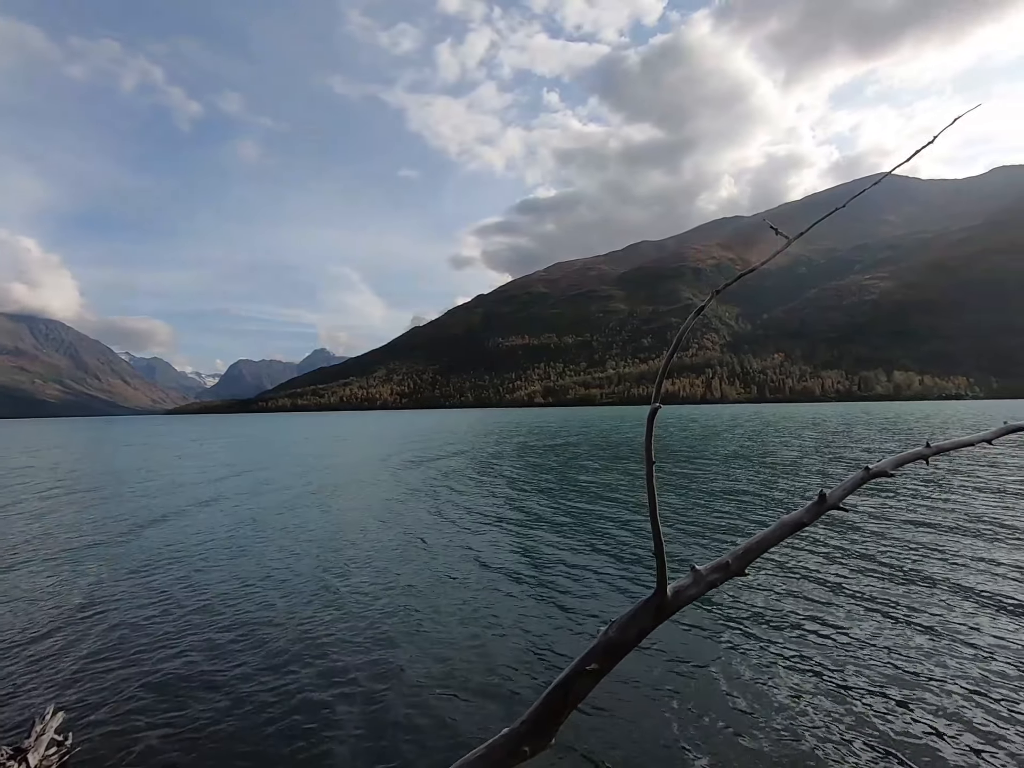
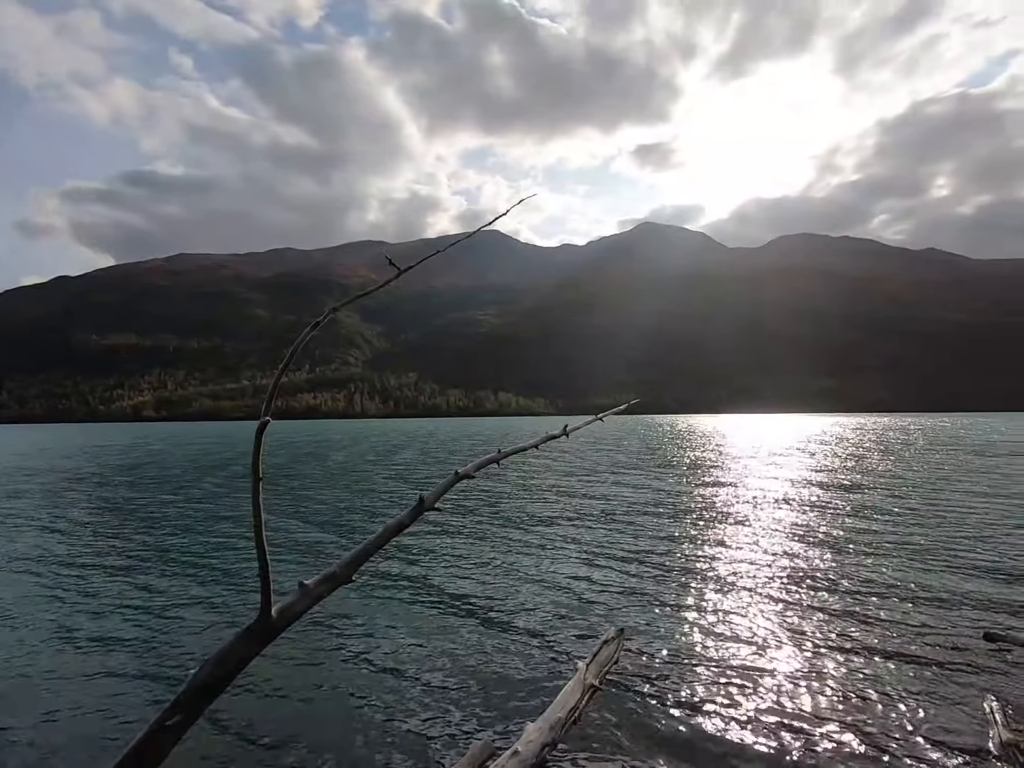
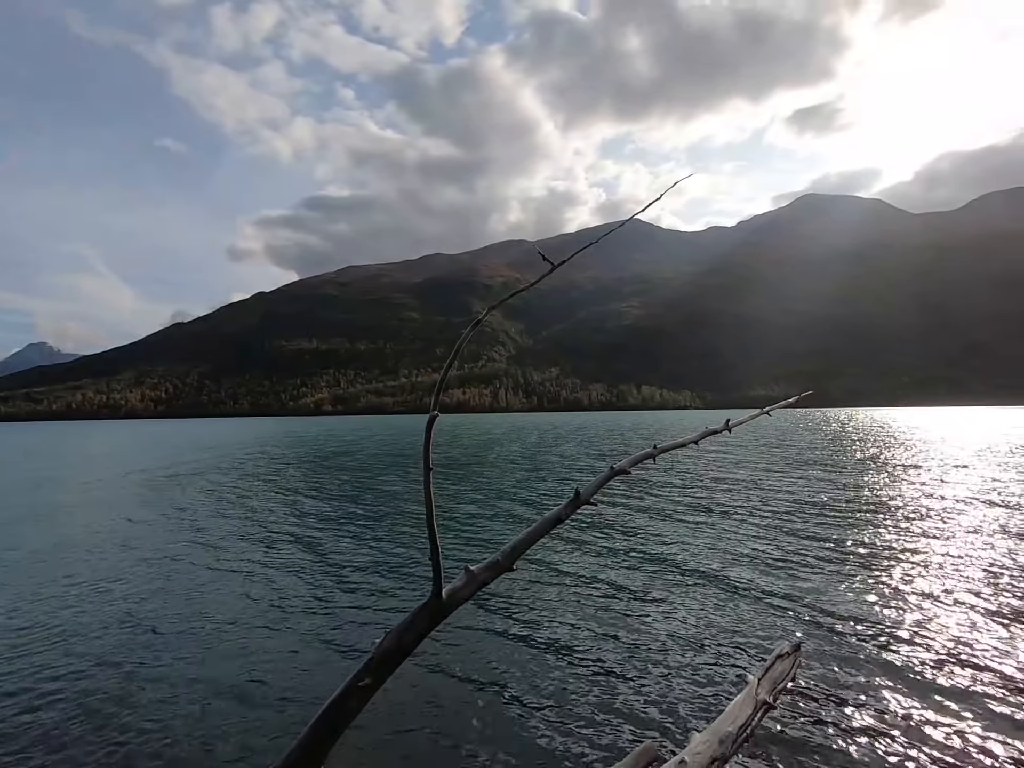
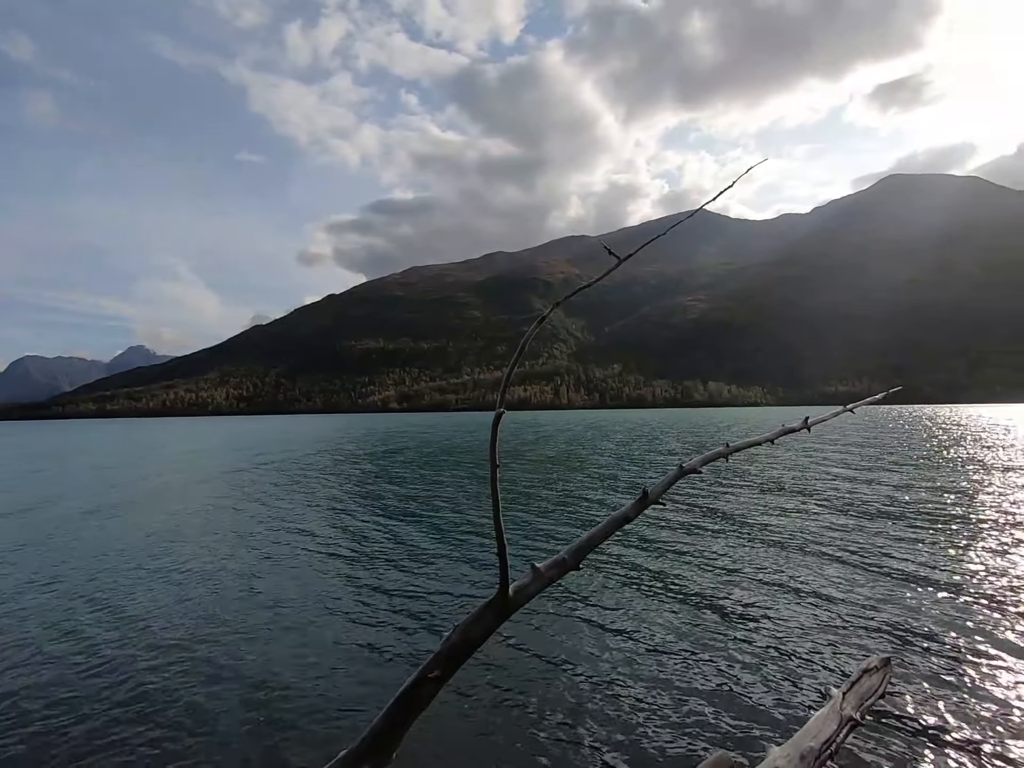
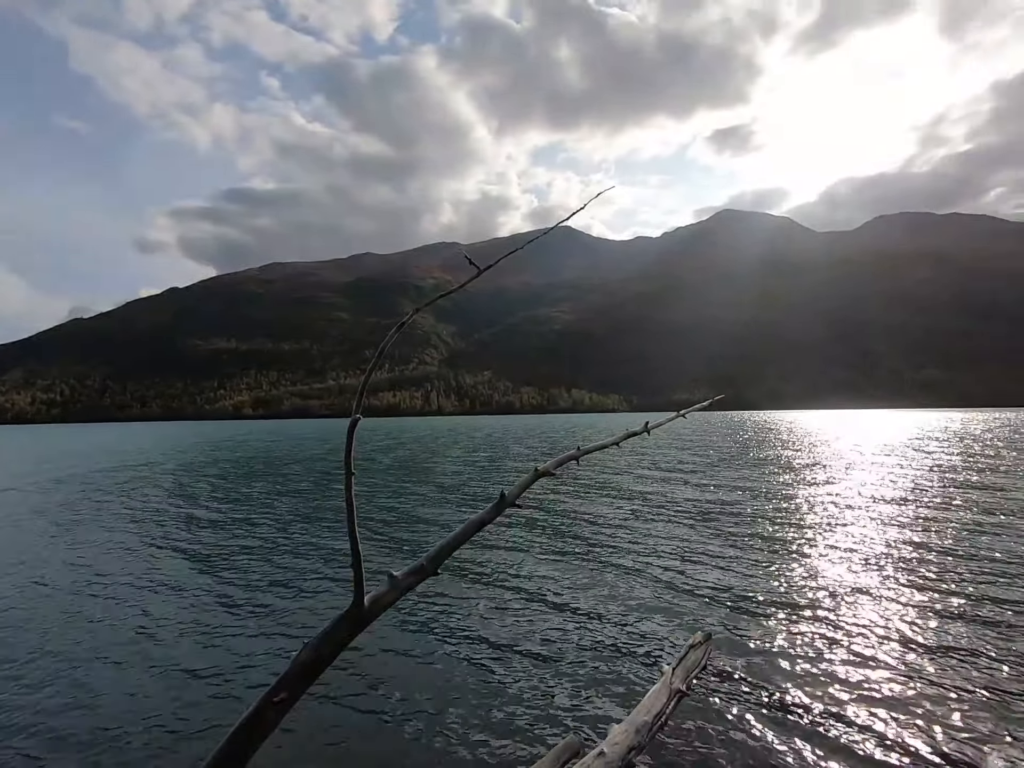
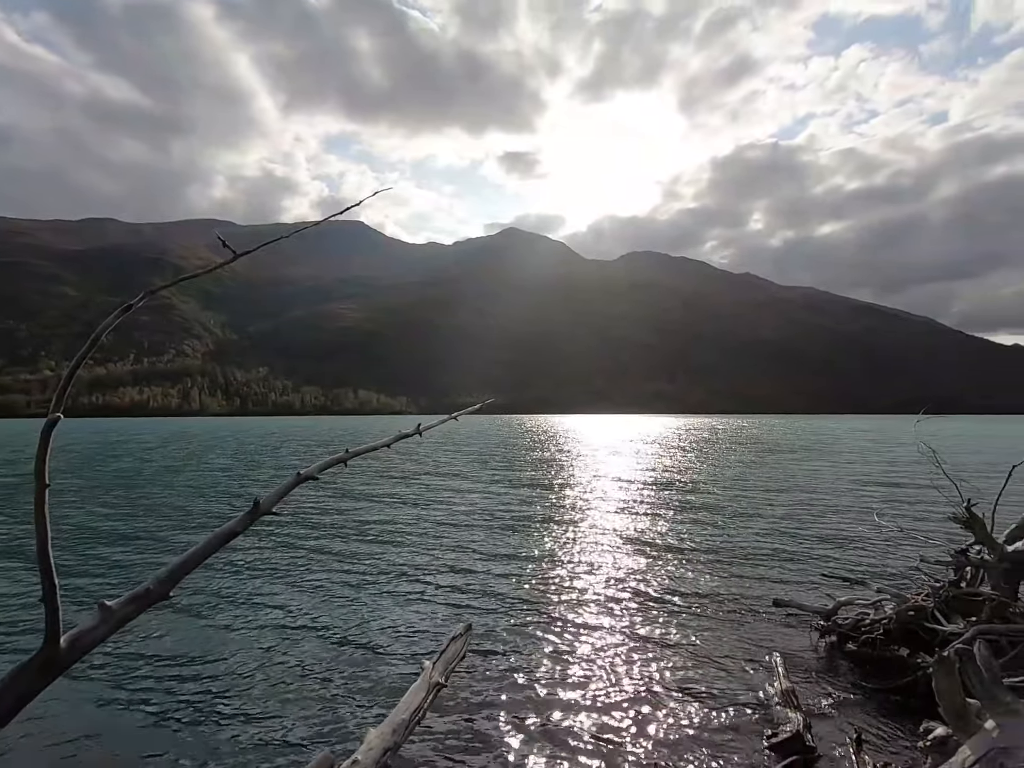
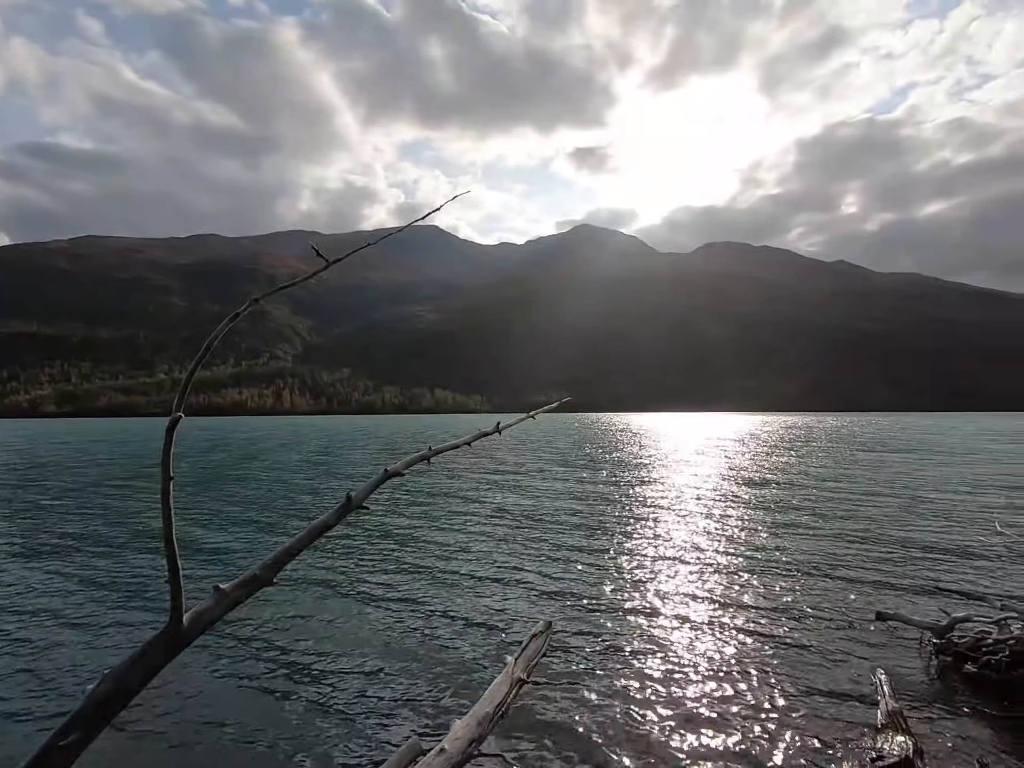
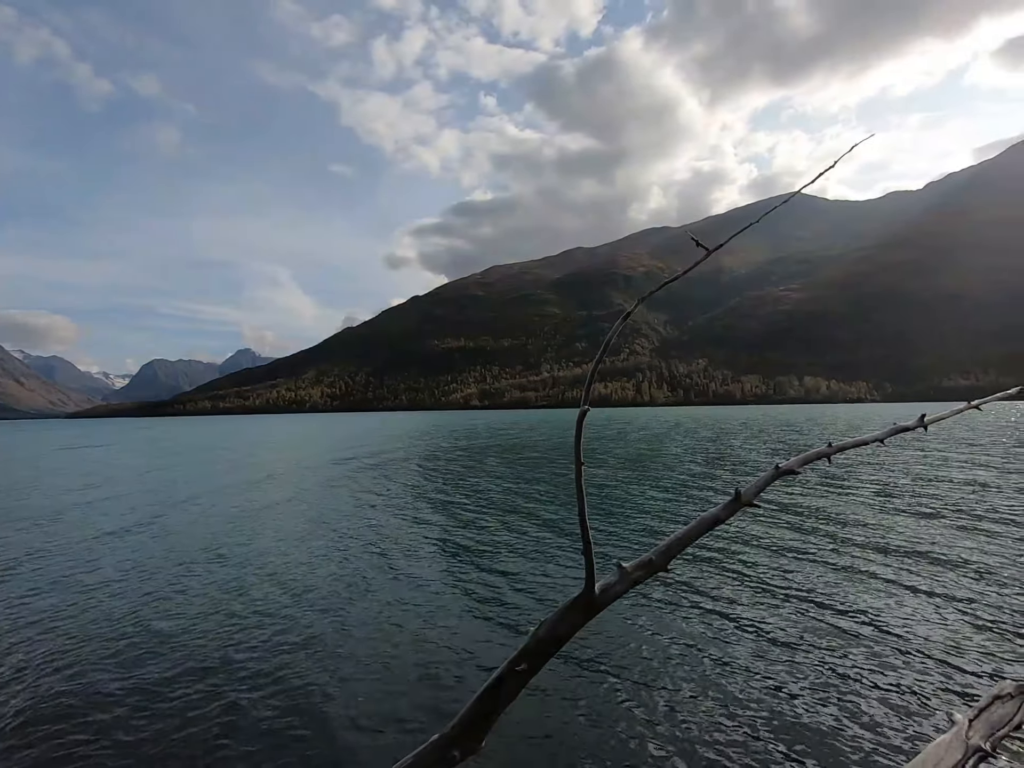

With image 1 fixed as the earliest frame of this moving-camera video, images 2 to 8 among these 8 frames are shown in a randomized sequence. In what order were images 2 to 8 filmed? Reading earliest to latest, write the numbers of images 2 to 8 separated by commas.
8, 4, 3, 5, 2, 7, 6
